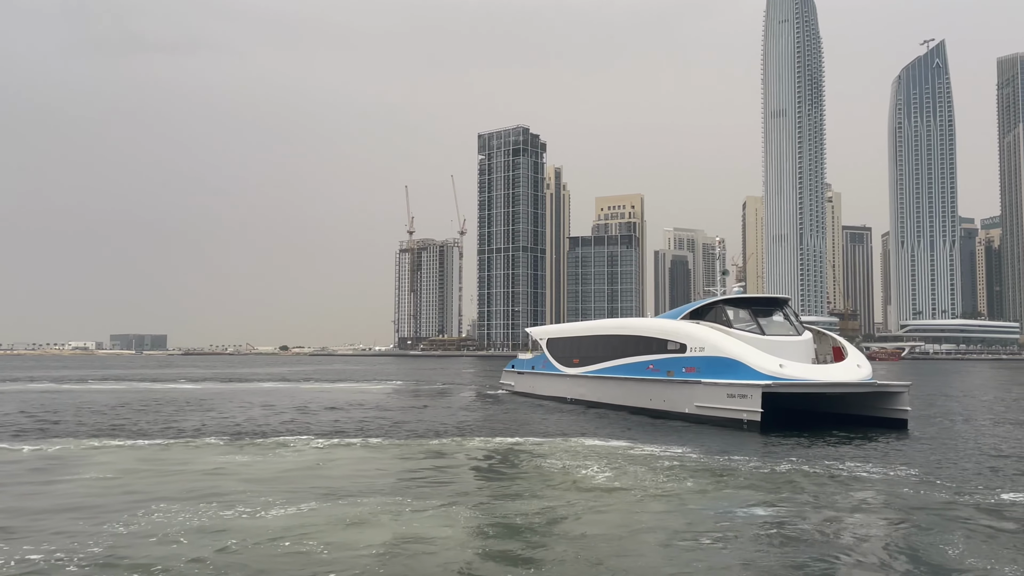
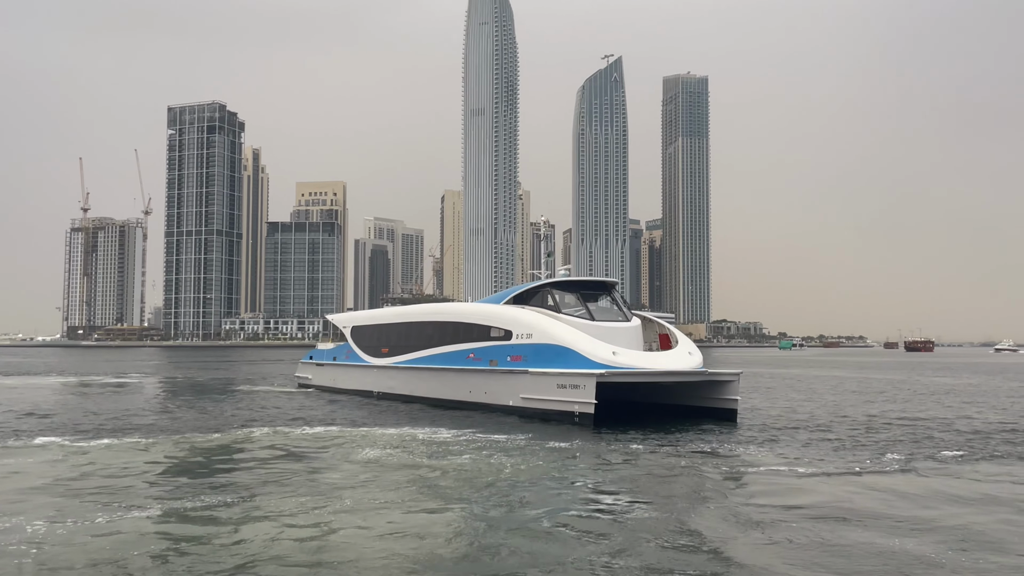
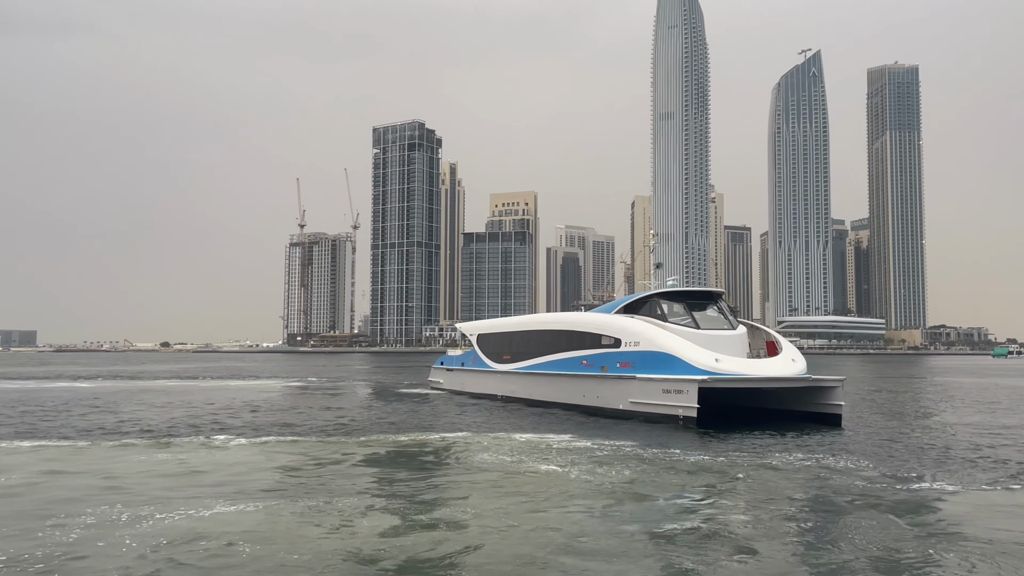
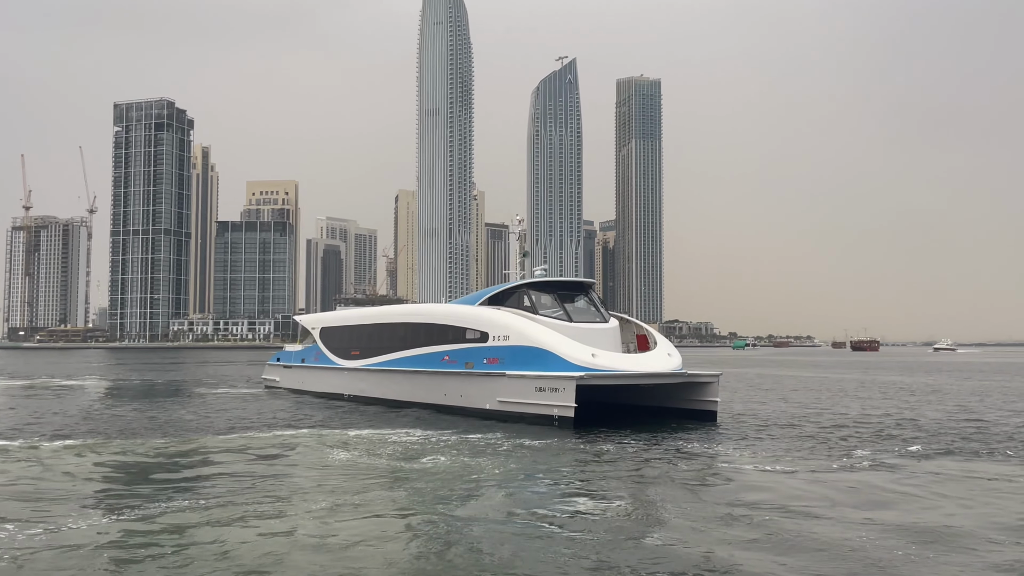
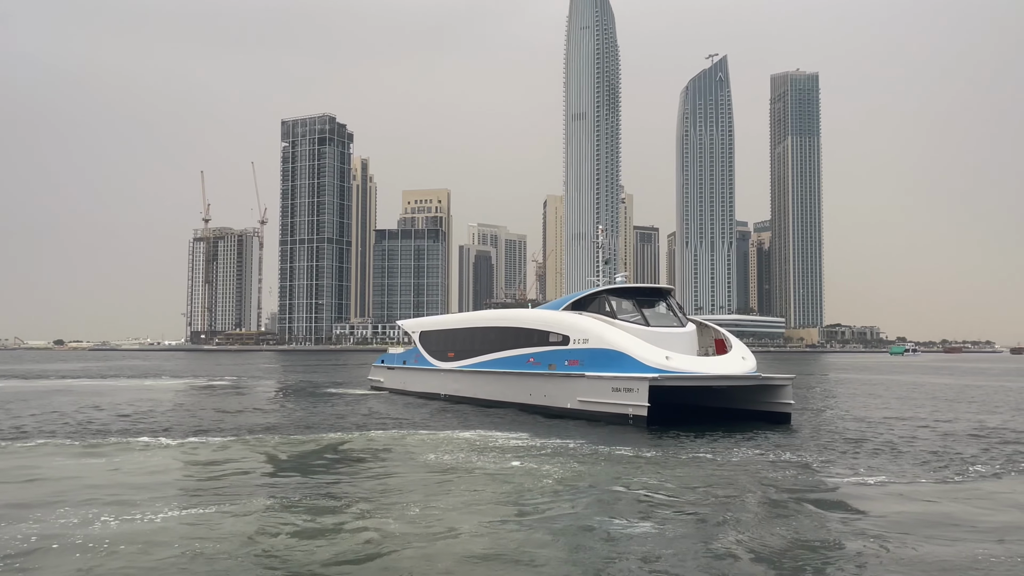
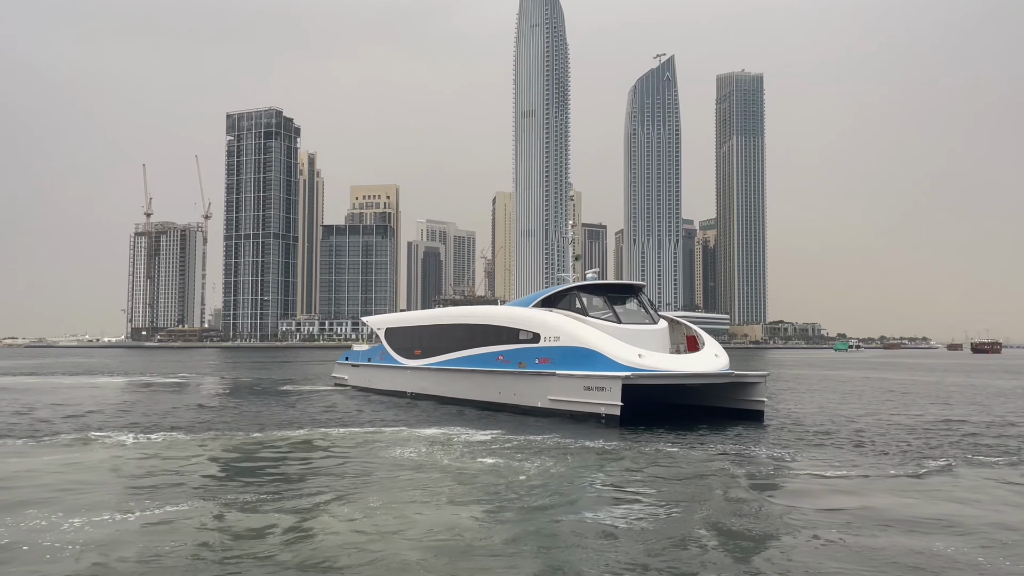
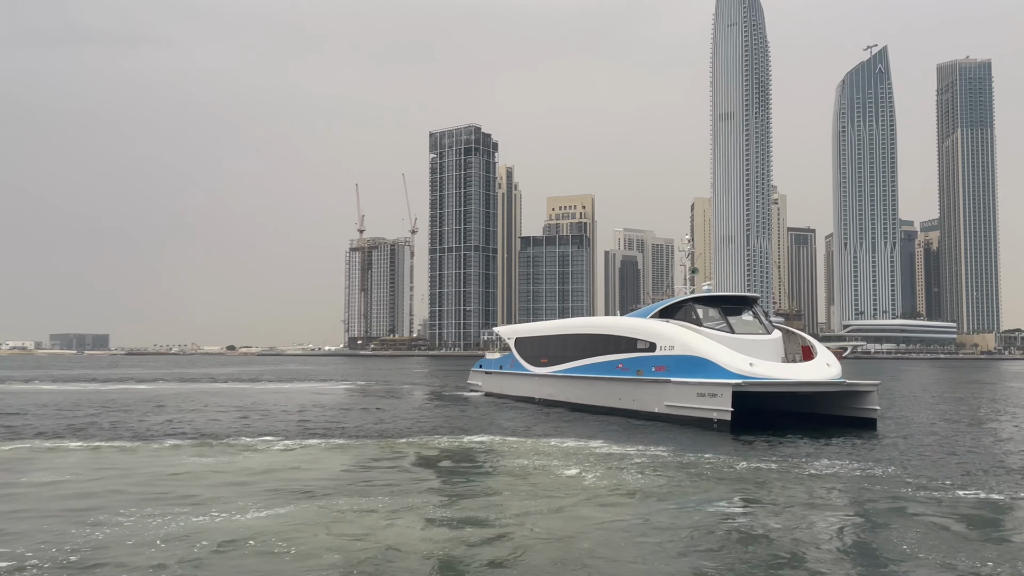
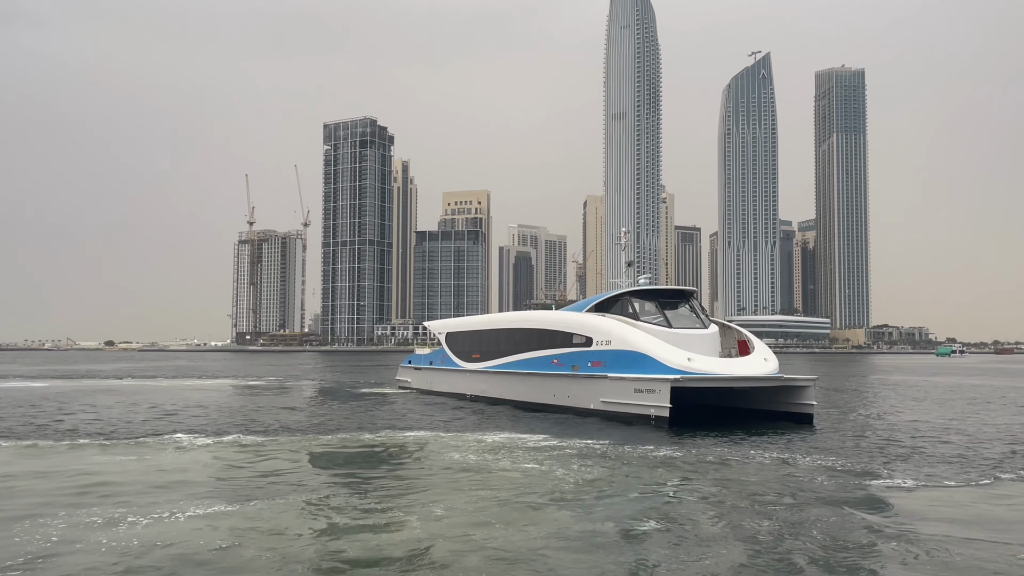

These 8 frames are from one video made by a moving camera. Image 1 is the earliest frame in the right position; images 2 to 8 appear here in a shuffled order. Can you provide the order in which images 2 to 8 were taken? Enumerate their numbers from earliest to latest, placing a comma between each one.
7, 3, 8, 5, 6, 2, 4
